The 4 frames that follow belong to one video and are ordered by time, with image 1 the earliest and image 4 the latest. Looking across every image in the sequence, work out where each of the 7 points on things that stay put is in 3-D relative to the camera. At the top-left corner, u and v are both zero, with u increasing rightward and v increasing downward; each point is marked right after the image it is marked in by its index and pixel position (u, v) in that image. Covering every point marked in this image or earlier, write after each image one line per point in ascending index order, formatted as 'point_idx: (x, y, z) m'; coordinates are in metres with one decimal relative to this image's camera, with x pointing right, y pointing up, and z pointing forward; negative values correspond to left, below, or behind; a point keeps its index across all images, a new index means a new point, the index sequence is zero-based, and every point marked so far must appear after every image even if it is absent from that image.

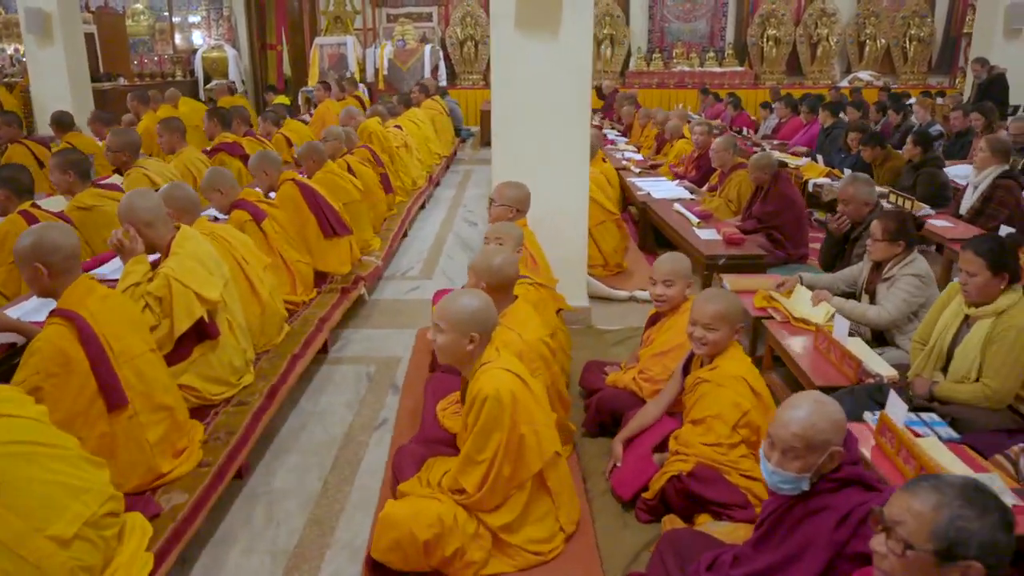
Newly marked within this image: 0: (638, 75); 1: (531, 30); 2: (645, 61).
0: (+2.3, +3.8, +14.4) m
1: (+0.1, +1.3, +4.0) m
2: (+2.4, +4.1, +14.6) m
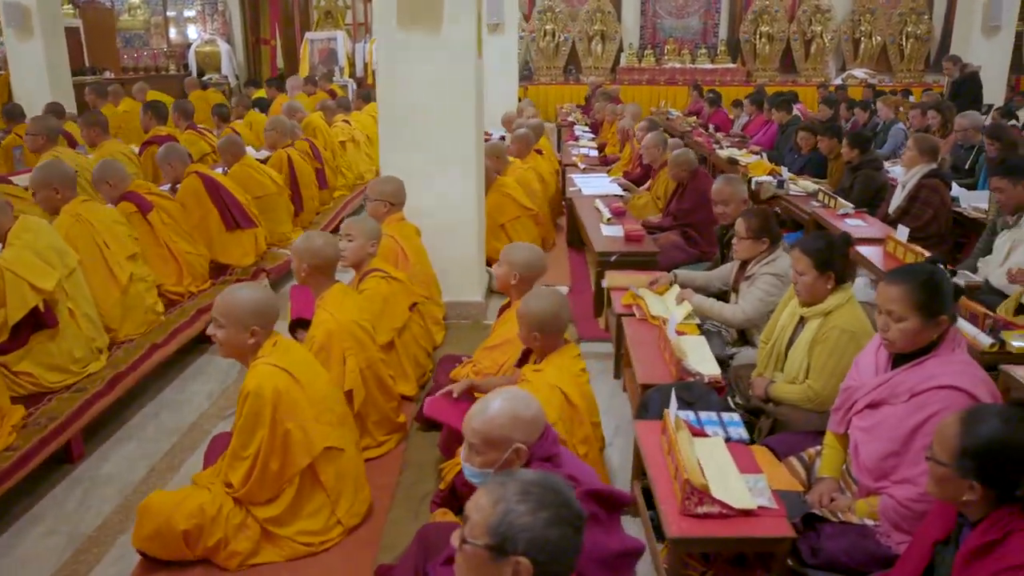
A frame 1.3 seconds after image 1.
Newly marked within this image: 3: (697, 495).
0: (+2.1, +3.8, +14.3) m
1: (-0.5, +1.3, +4.0) m
2: (+2.2, +4.1, +14.6) m
3: (+0.5, -0.5, +2.1) m
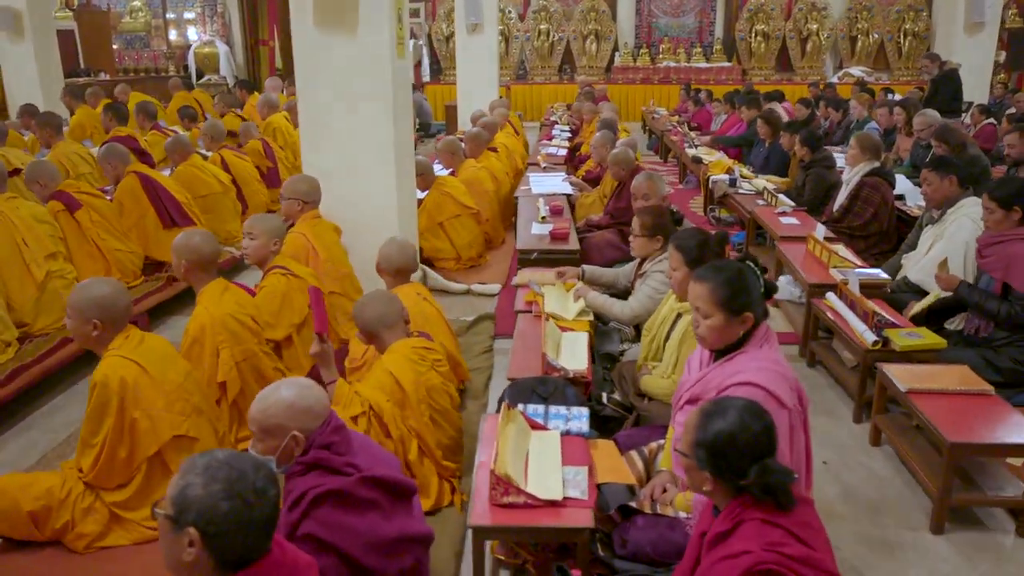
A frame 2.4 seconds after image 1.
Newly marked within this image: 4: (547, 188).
0: (+2.0, +3.8, +14.3) m
1: (-0.9, +1.3, +4.1) m
2: (+2.1, +4.2, +14.5) m
3: (0.0, -0.5, +2.2) m
4: (+0.3, +0.7, +6.1) m
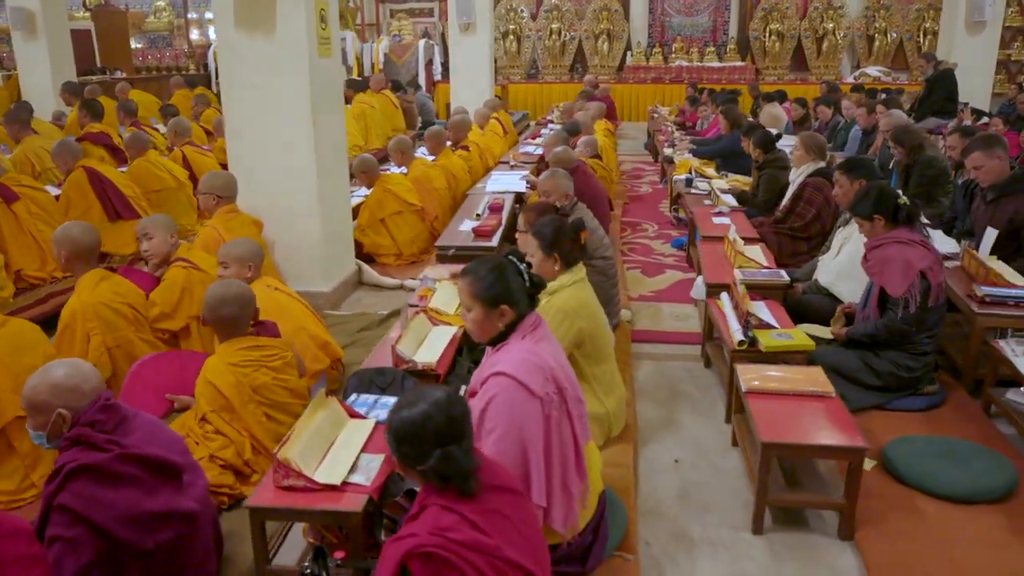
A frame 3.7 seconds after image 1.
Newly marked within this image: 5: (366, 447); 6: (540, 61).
0: (+2.1, +3.8, +14.2) m
1: (-1.4, +1.4, +4.3) m
2: (+2.3, +4.2, +14.5) m
3: (-0.6, -0.5, +2.2) m
4: (-0.1, +0.8, +6.2) m
5: (-0.4, -0.5, +2.5) m
6: (+0.5, +4.2, +14.9) m
